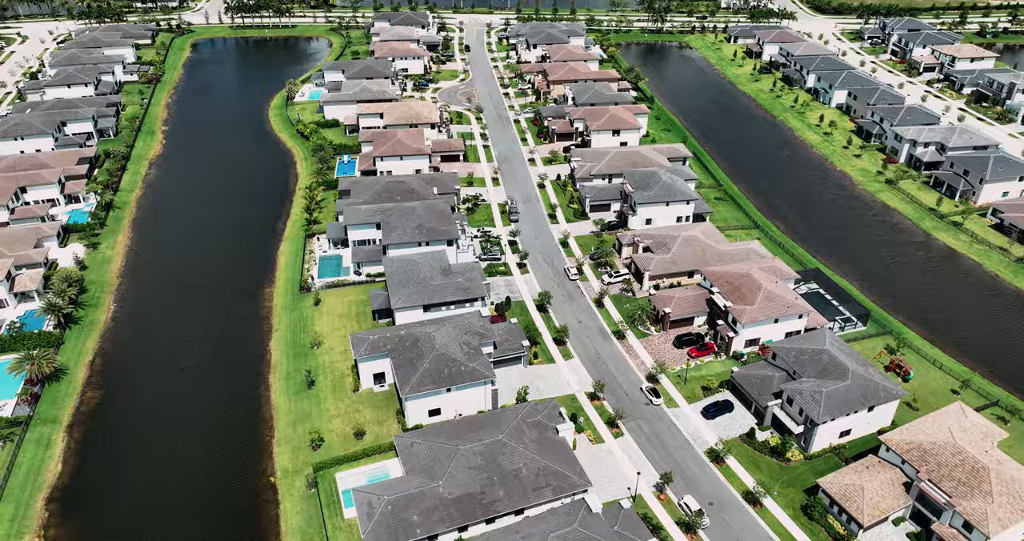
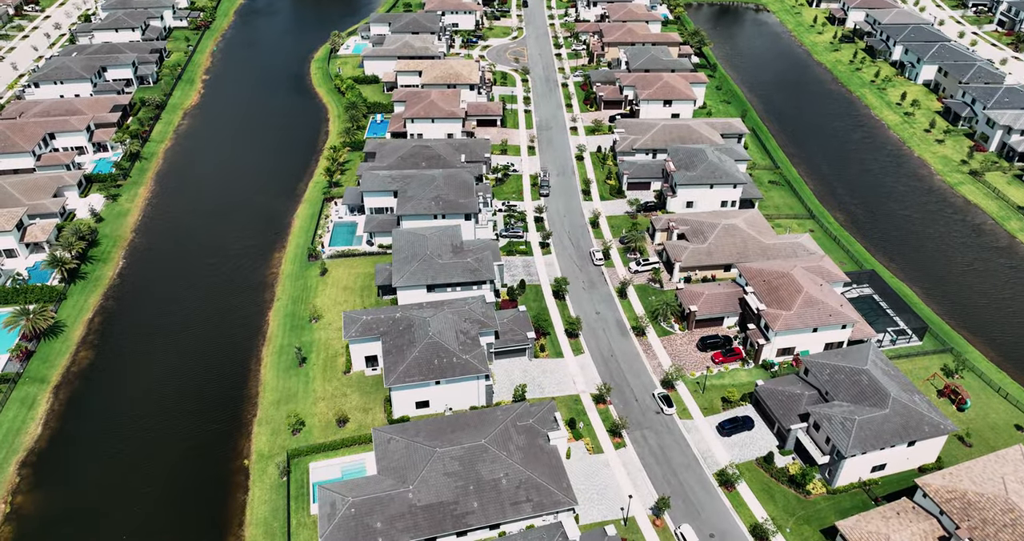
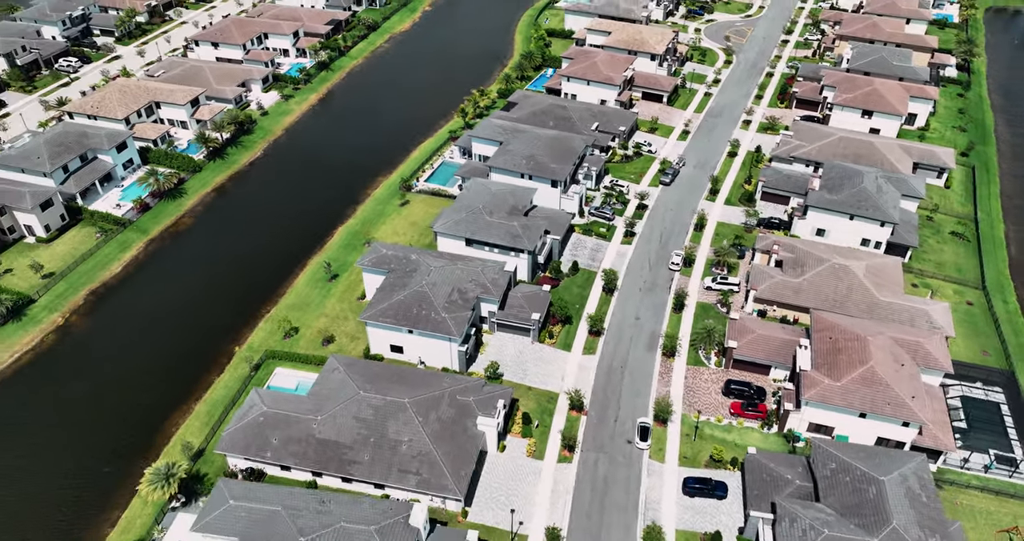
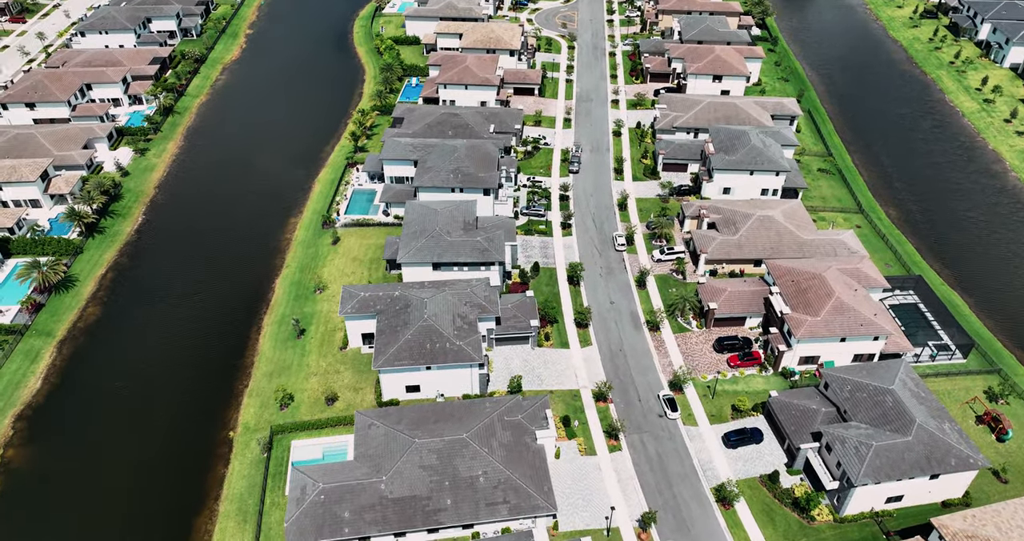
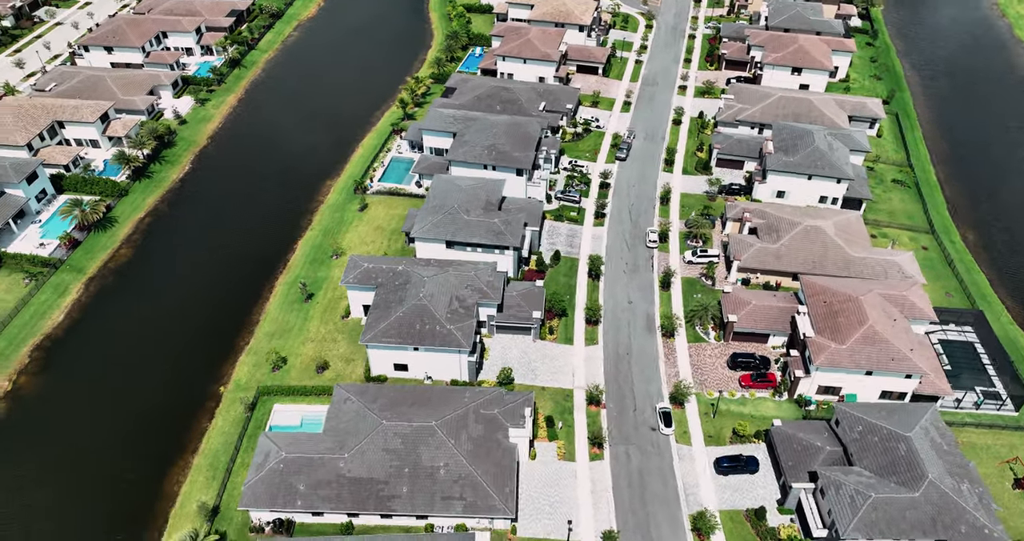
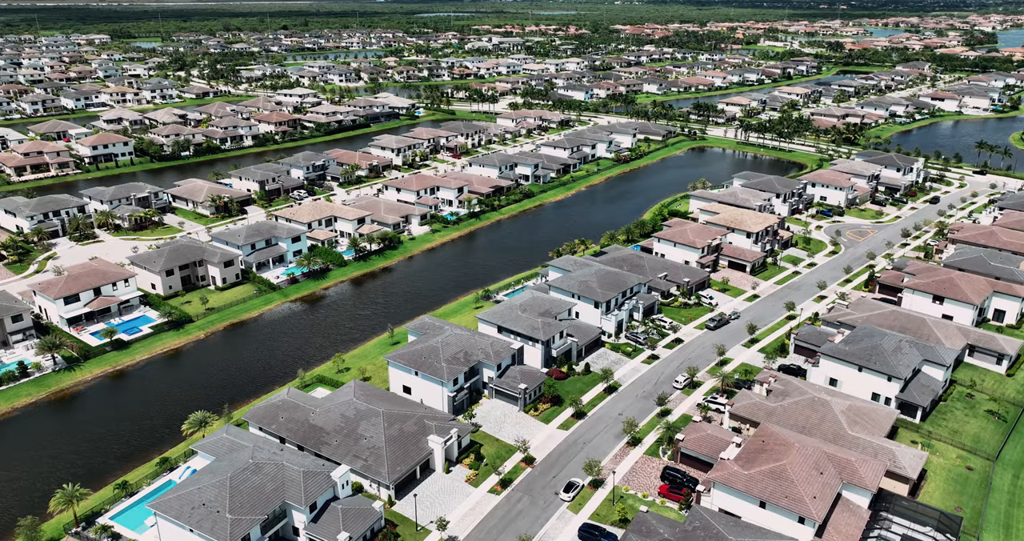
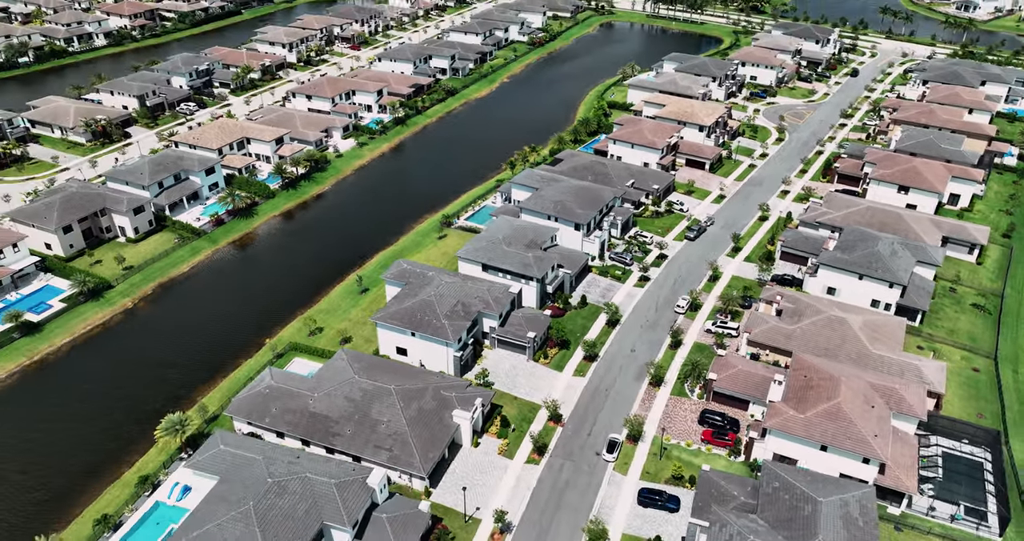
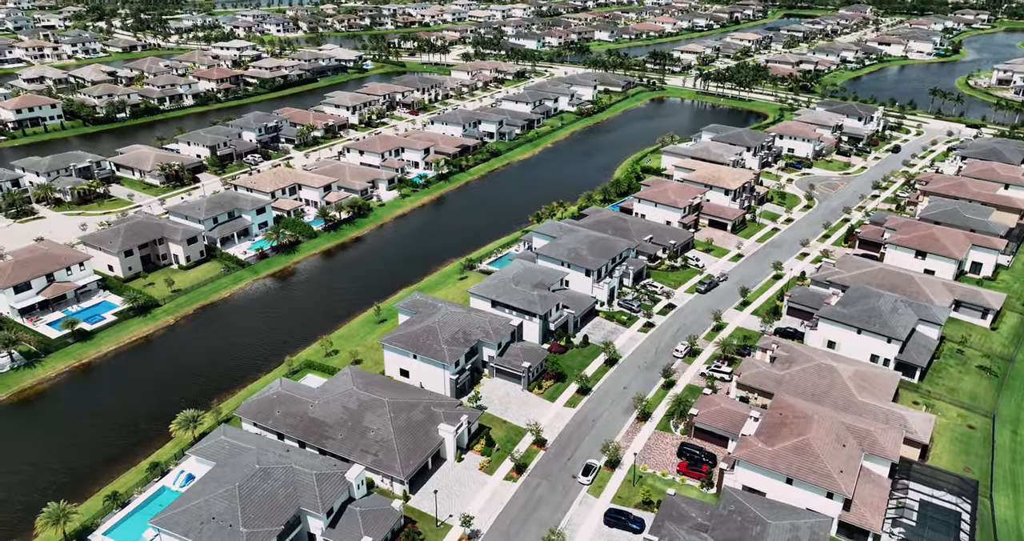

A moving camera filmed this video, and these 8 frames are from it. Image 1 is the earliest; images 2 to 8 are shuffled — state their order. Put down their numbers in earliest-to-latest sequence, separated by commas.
2, 4, 5, 3, 7, 8, 6
